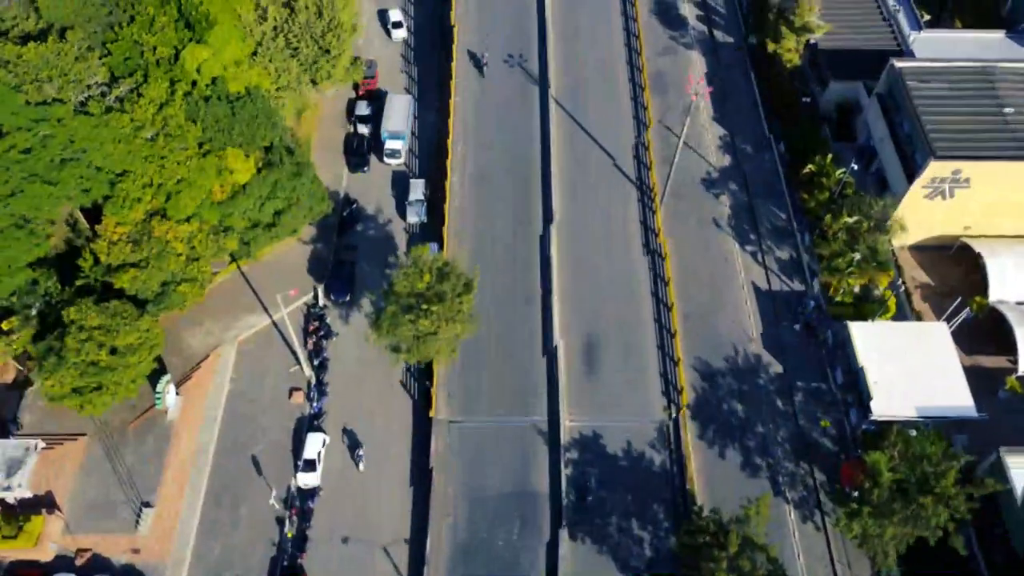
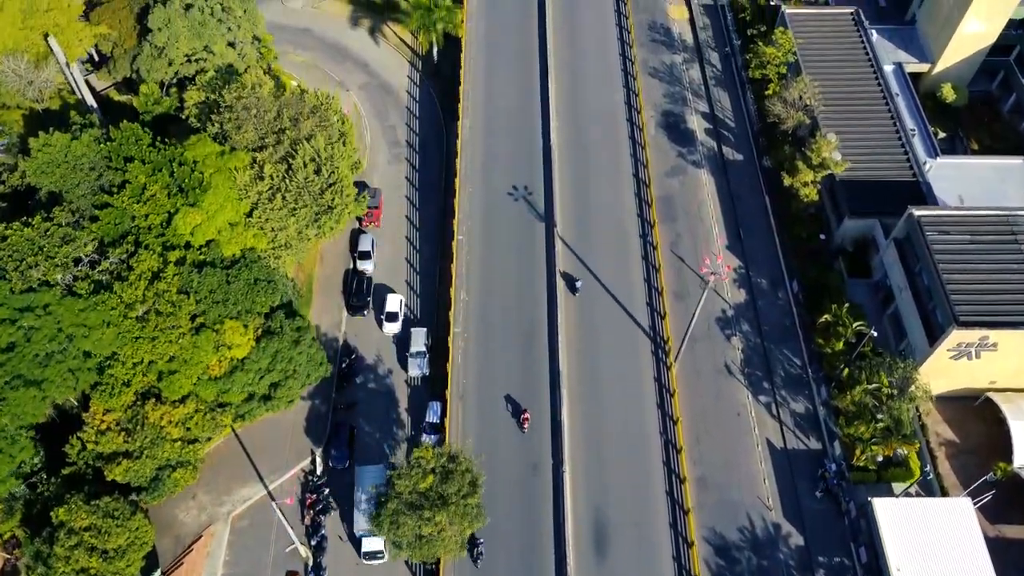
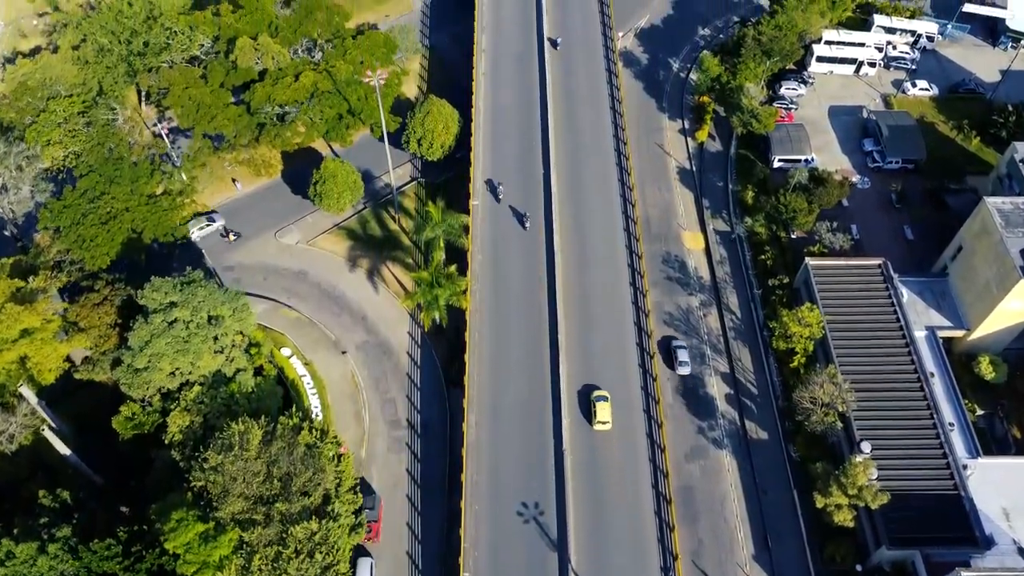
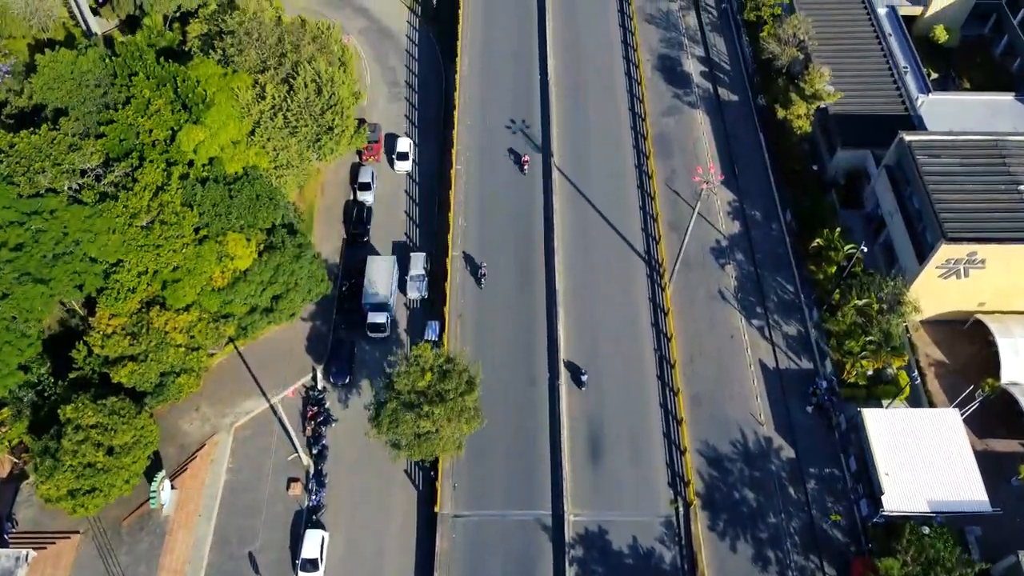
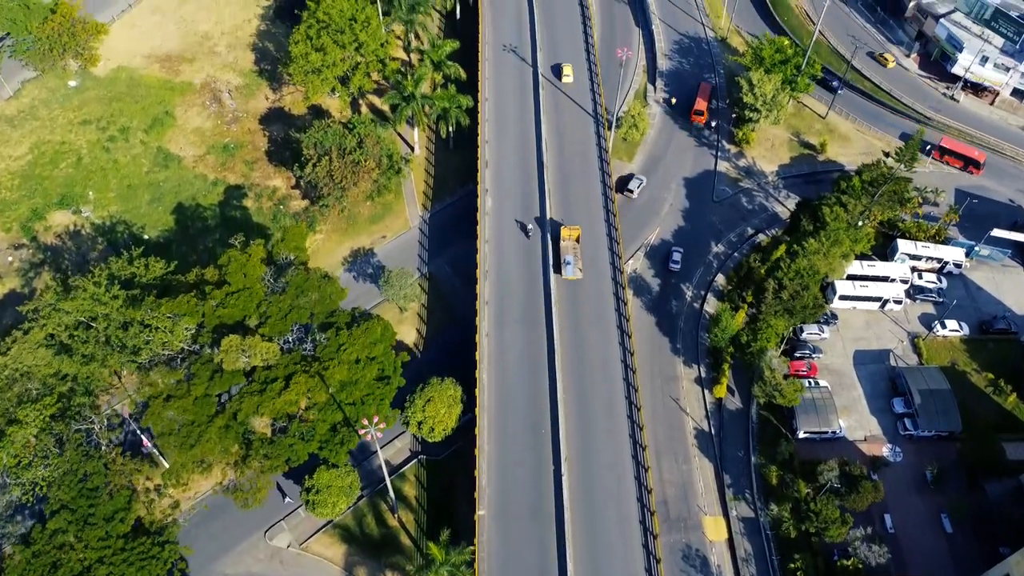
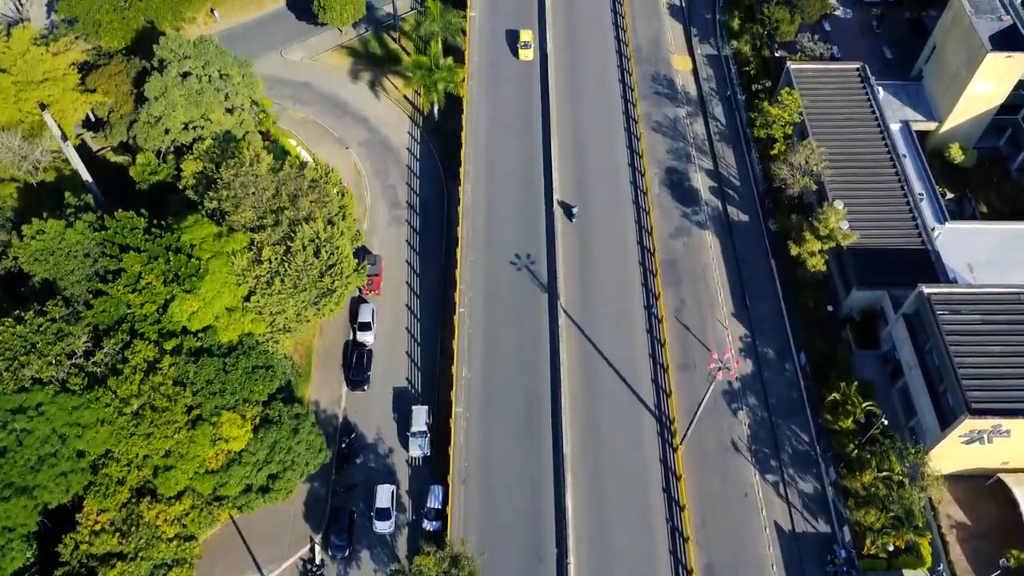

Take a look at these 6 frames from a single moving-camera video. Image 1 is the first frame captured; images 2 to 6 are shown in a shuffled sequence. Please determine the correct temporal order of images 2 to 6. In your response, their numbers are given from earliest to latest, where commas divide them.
4, 2, 6, 3, 5
